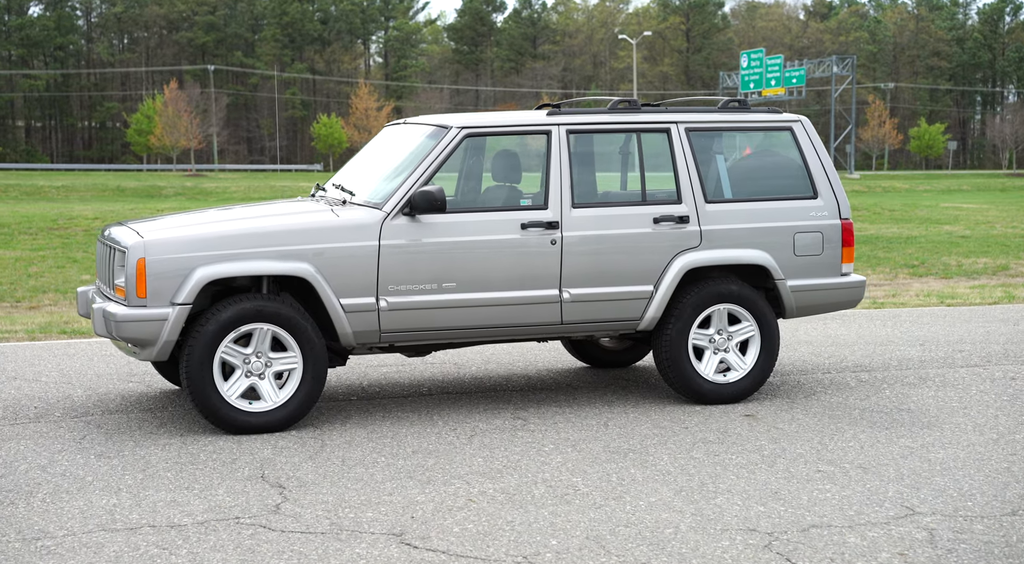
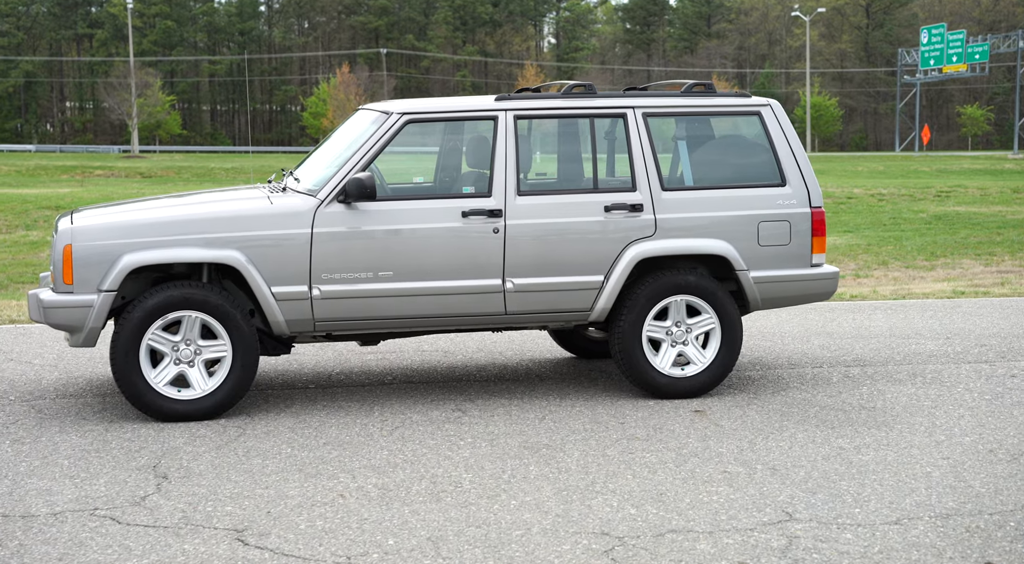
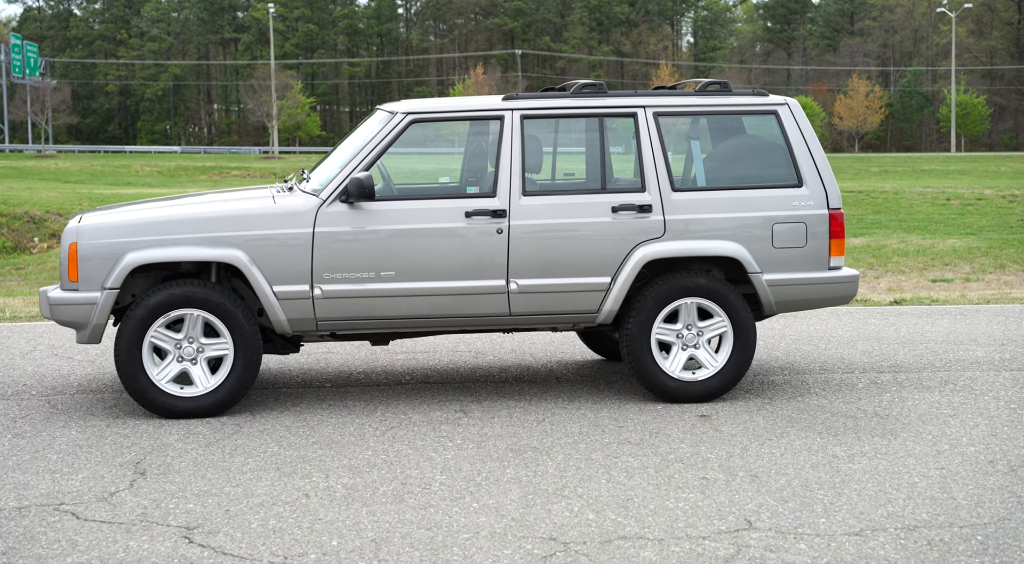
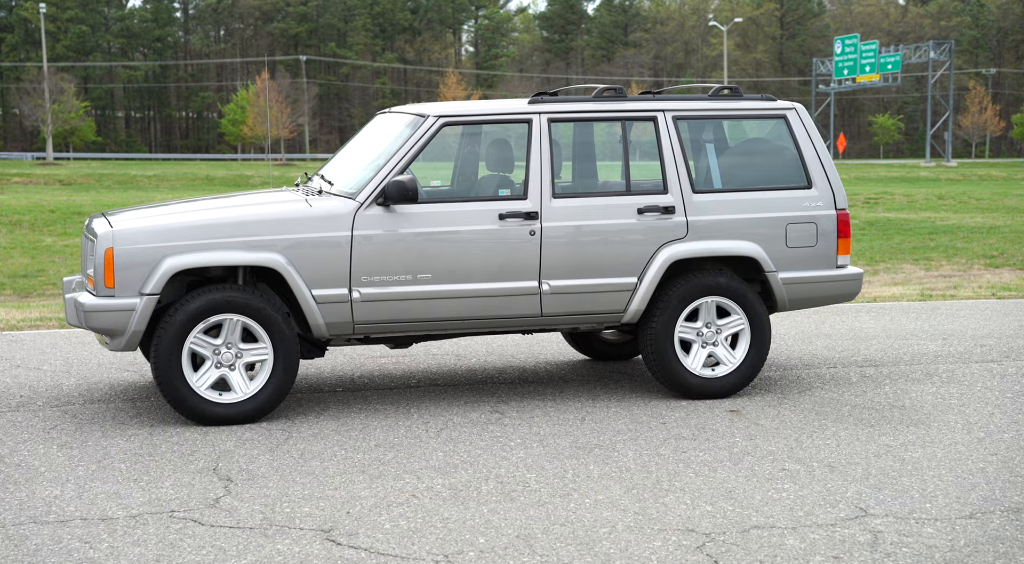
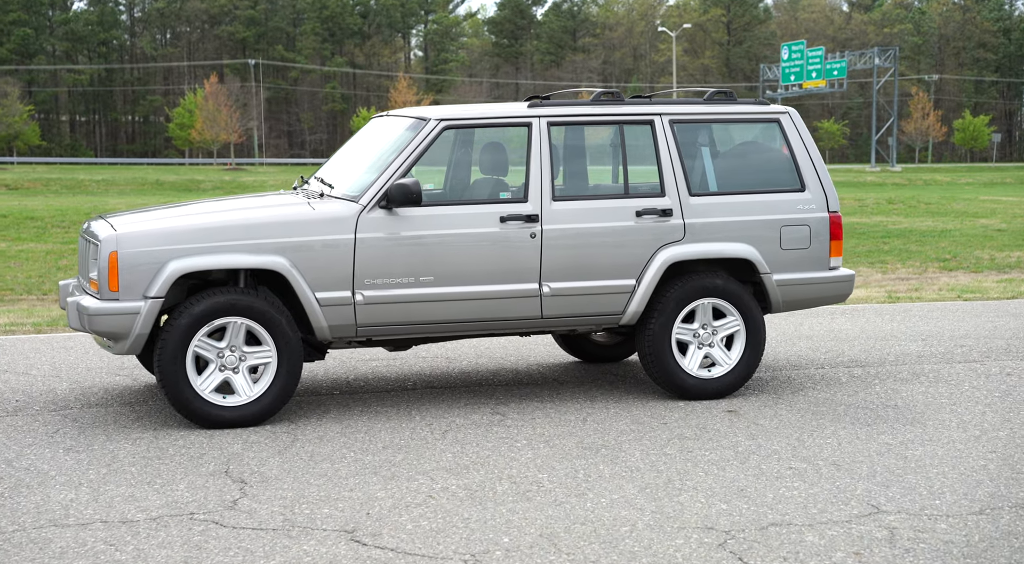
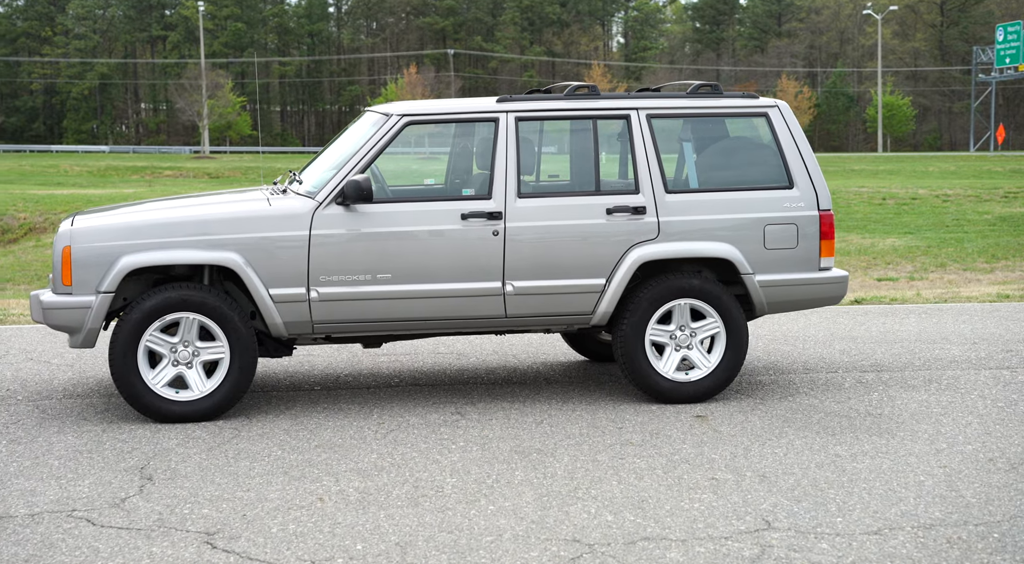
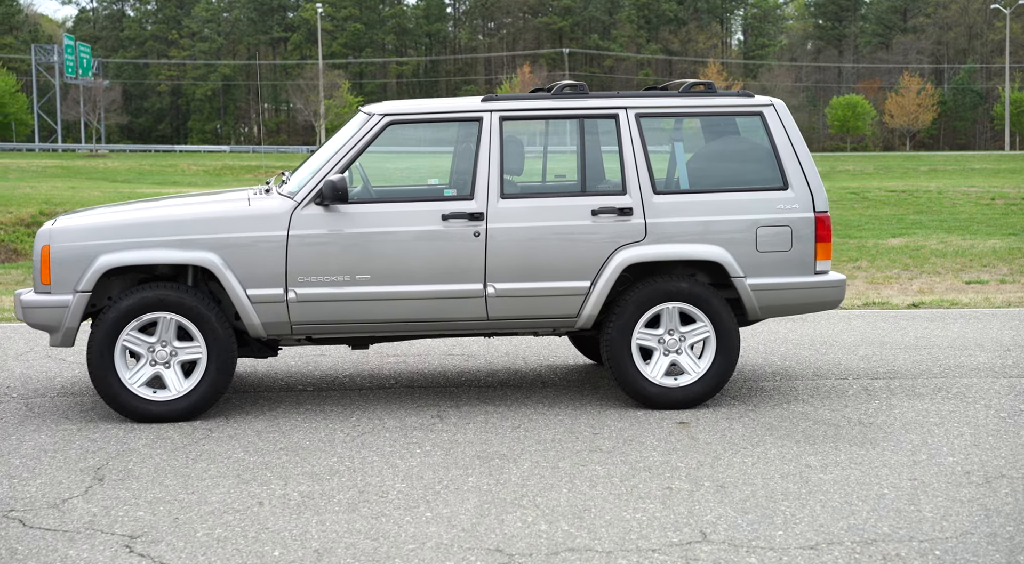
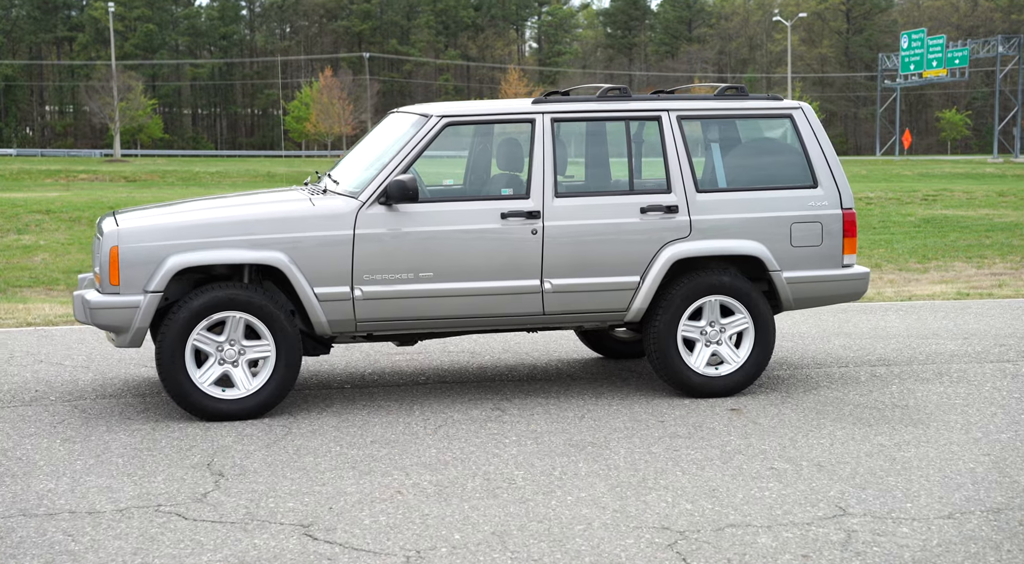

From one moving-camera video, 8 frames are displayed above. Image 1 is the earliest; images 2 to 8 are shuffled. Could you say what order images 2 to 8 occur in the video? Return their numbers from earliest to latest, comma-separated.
5, 4, 8, 2, 6, 3, 7
